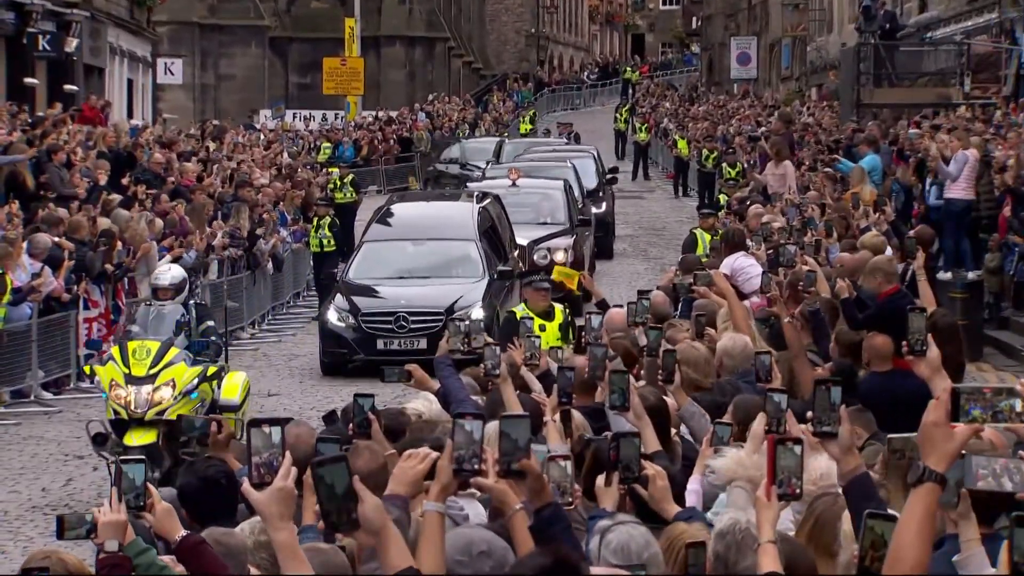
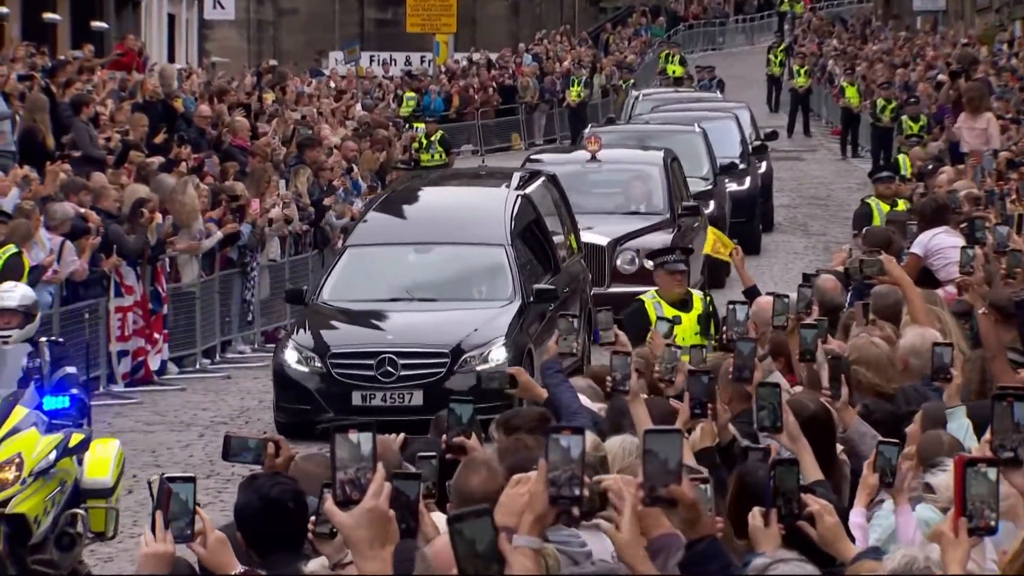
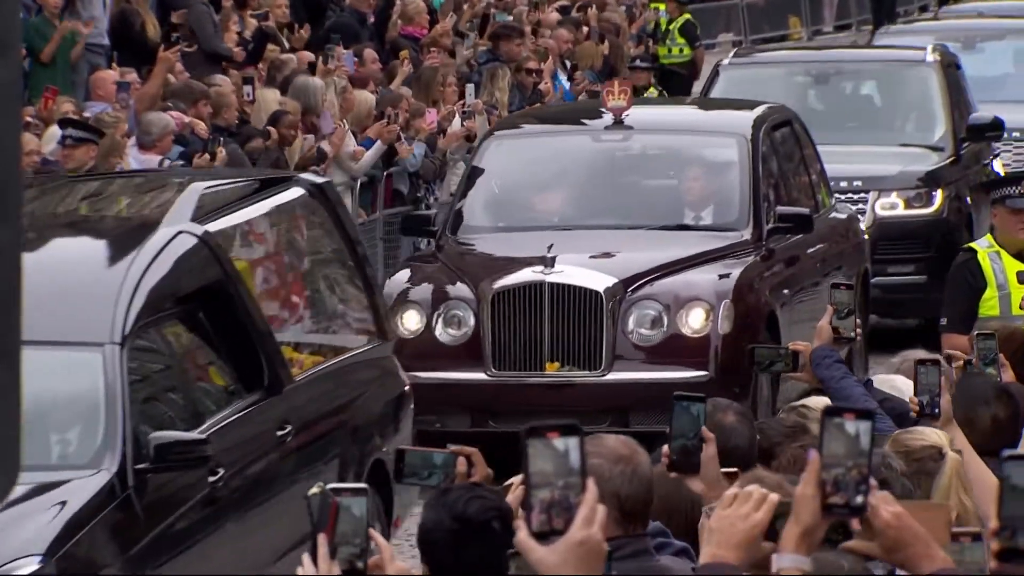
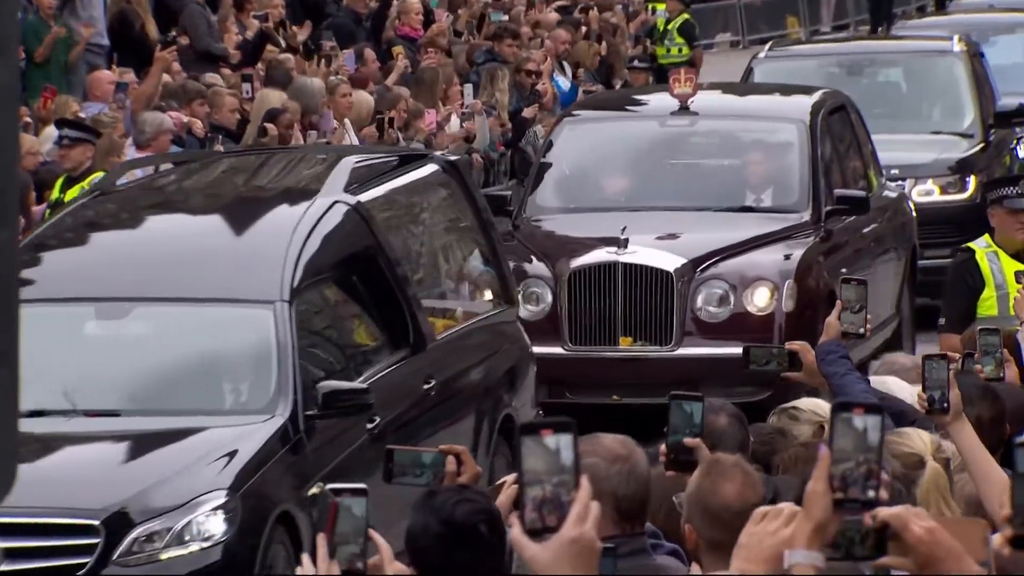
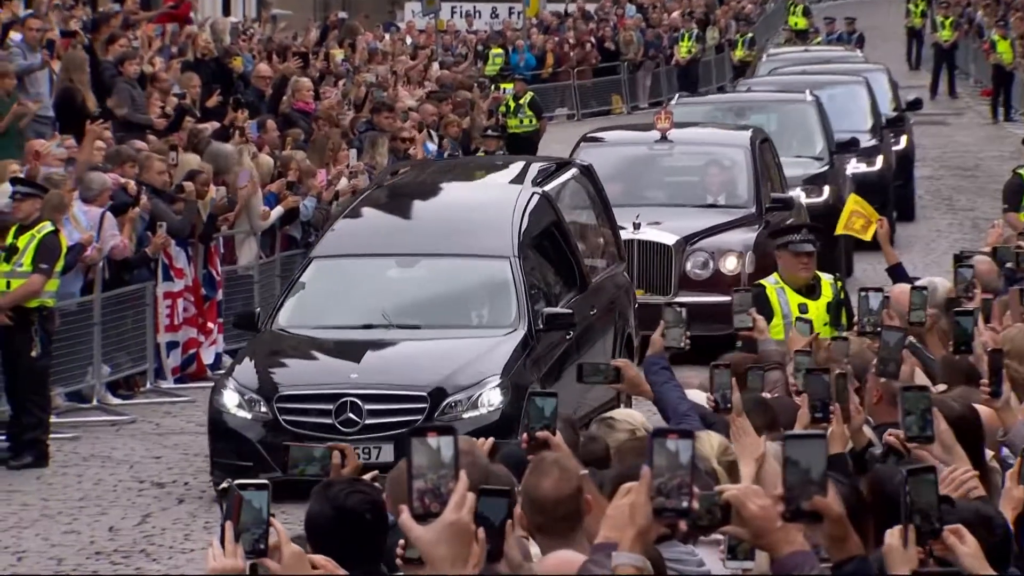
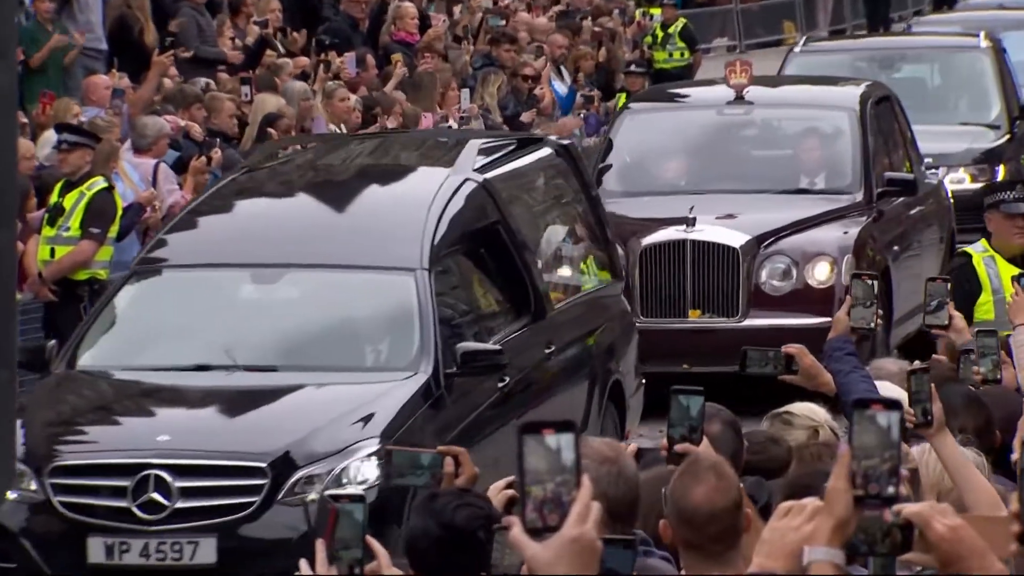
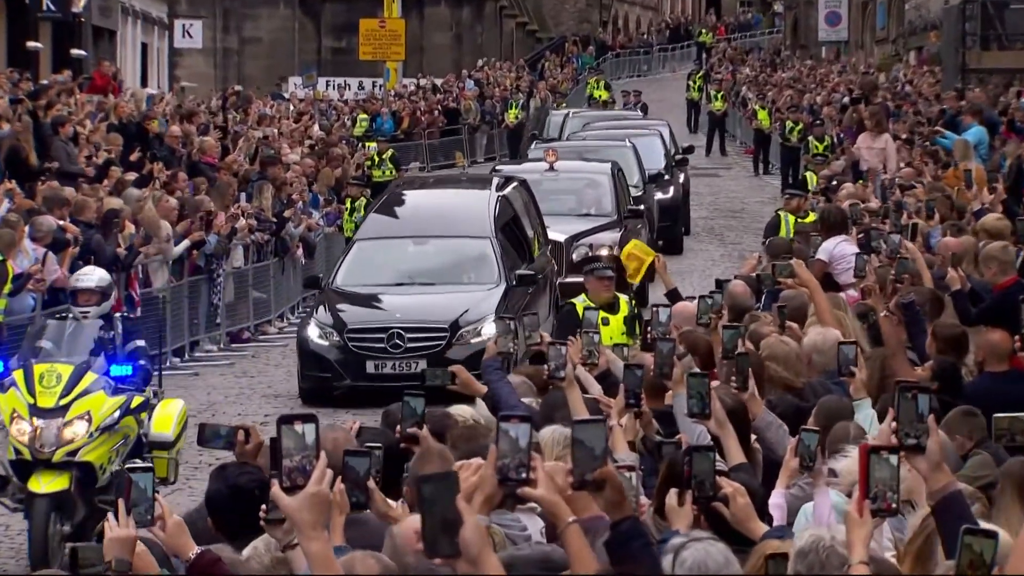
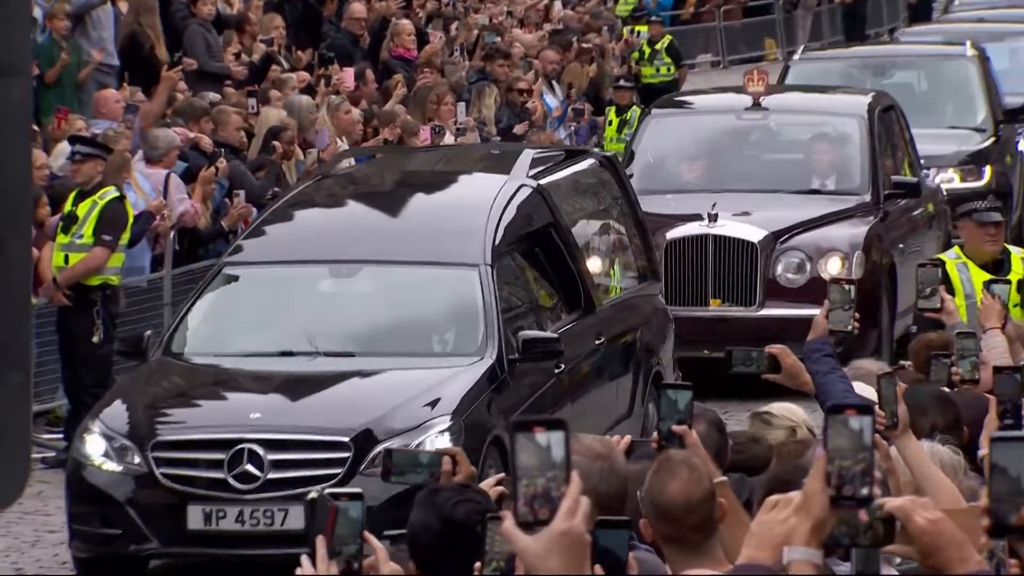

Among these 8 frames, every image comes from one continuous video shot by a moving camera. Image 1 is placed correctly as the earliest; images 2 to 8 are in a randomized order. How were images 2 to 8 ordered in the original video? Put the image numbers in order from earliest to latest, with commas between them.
7, 2, 5, 8, 6, 4, 3
